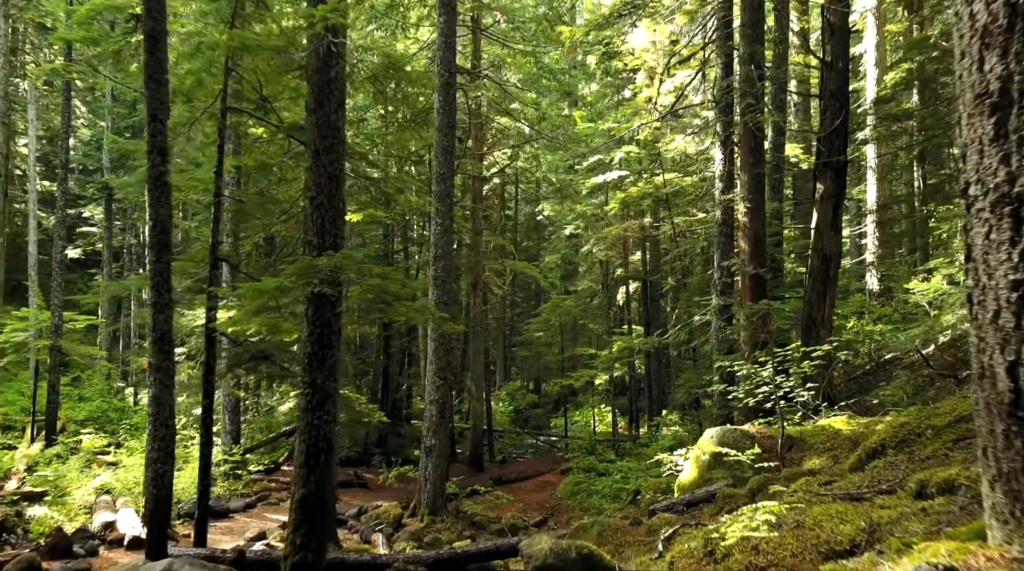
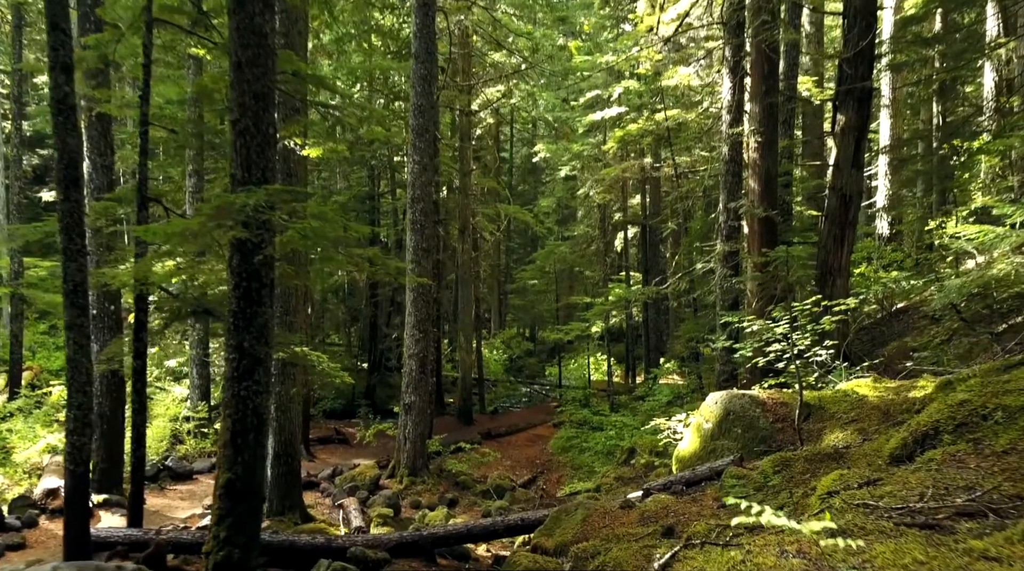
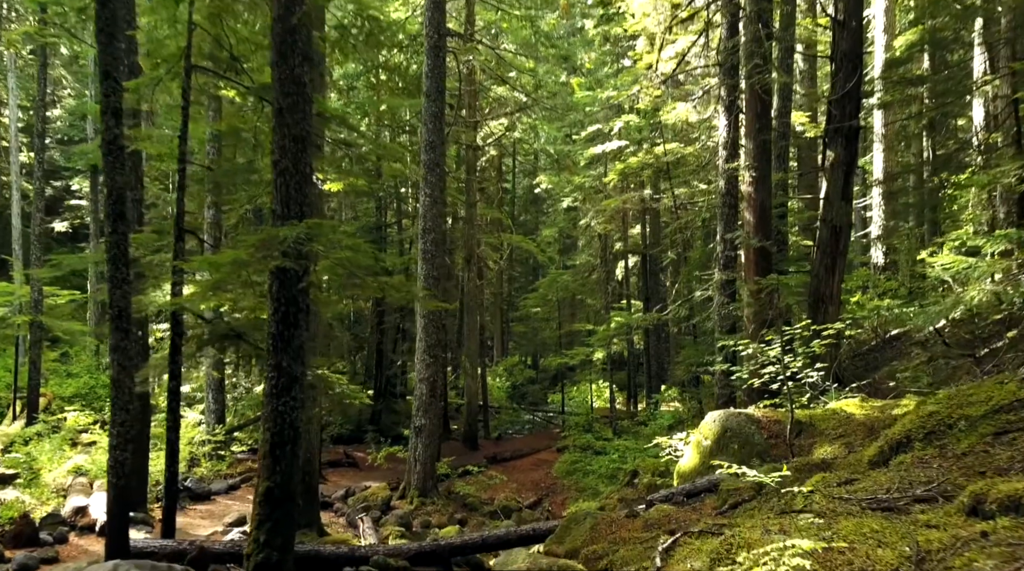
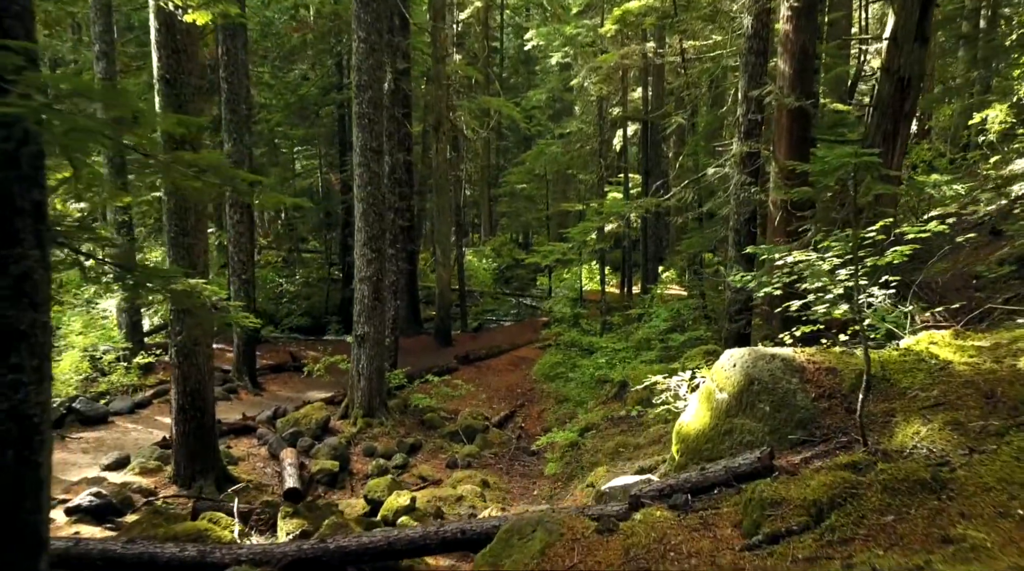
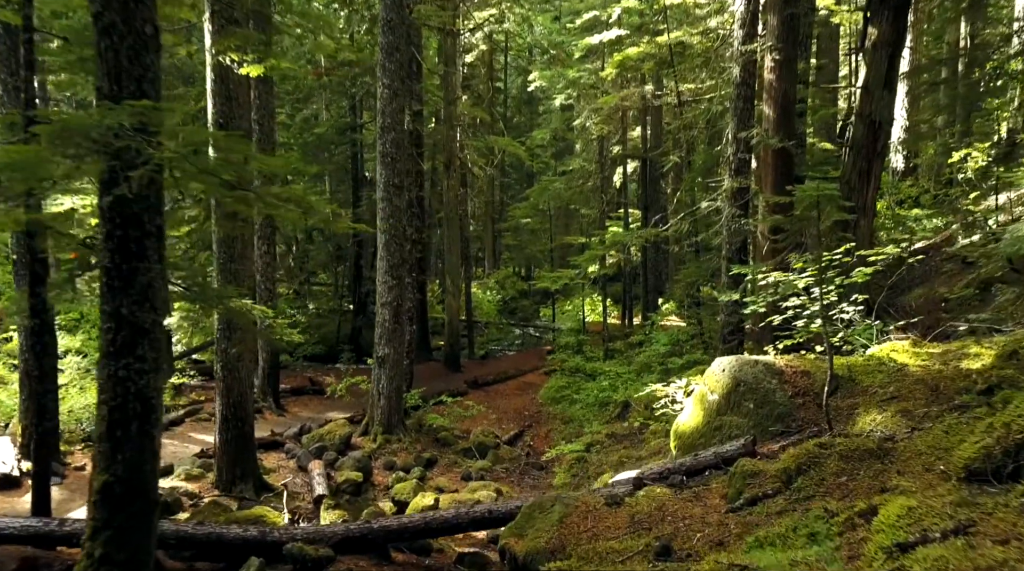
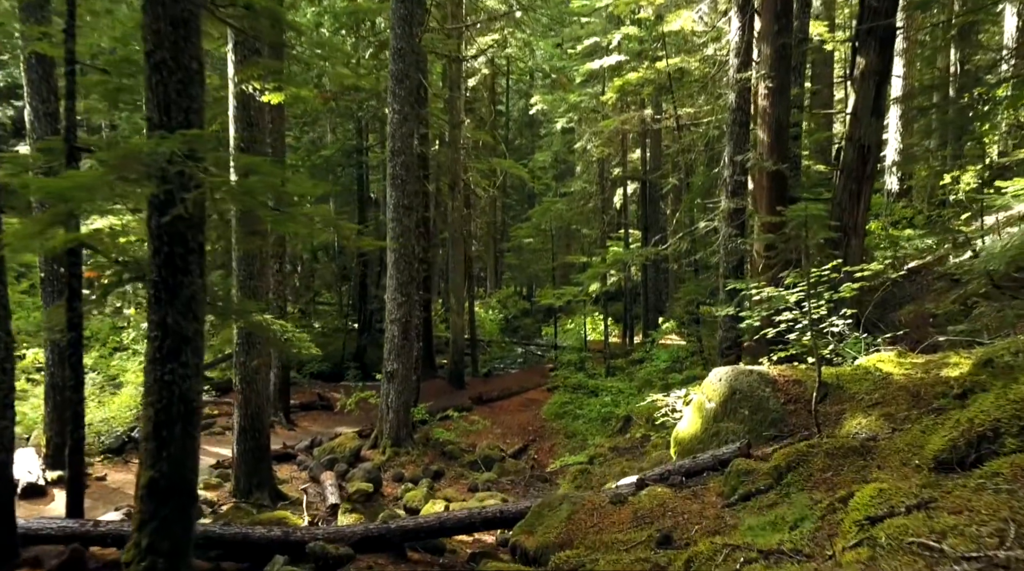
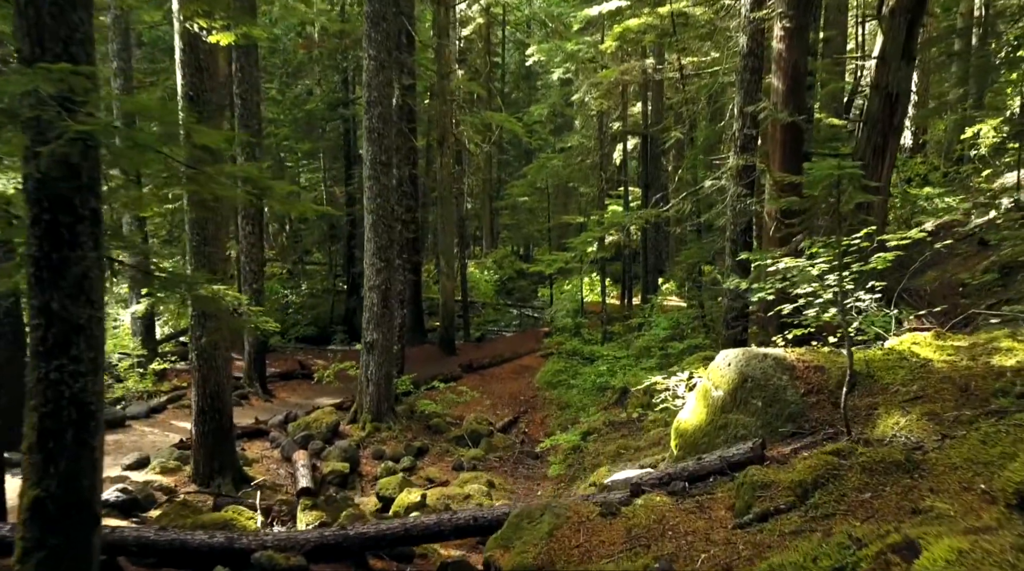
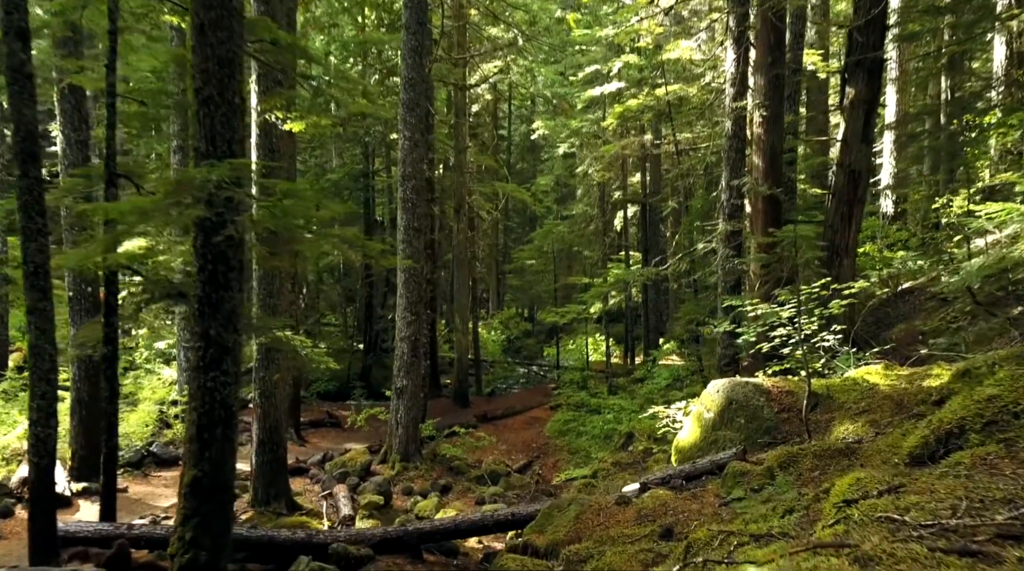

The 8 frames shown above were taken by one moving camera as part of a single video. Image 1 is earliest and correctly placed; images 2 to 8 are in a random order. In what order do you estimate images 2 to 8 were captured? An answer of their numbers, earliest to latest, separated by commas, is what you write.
3, 2, 8, 6, 5, 7, 4
